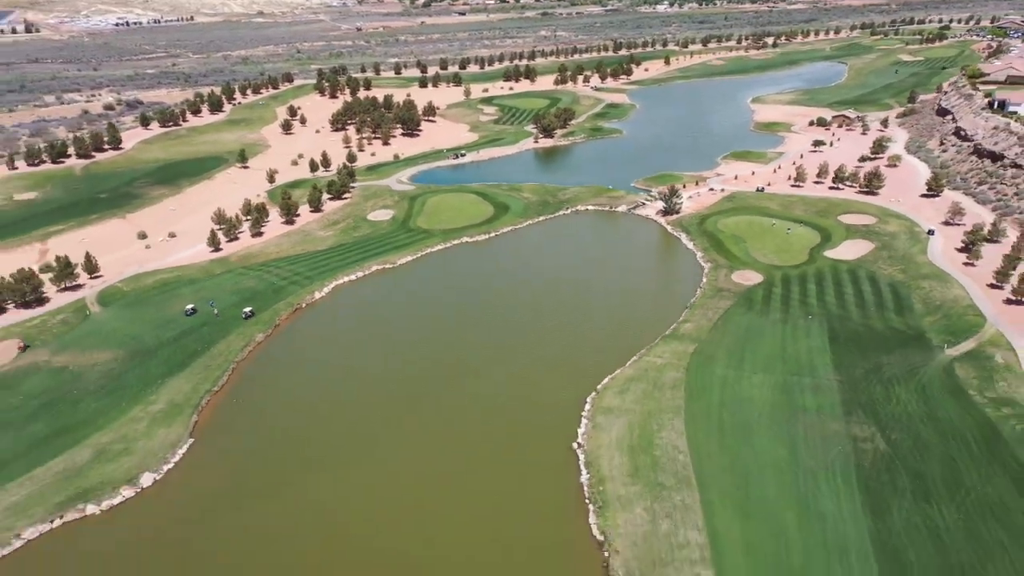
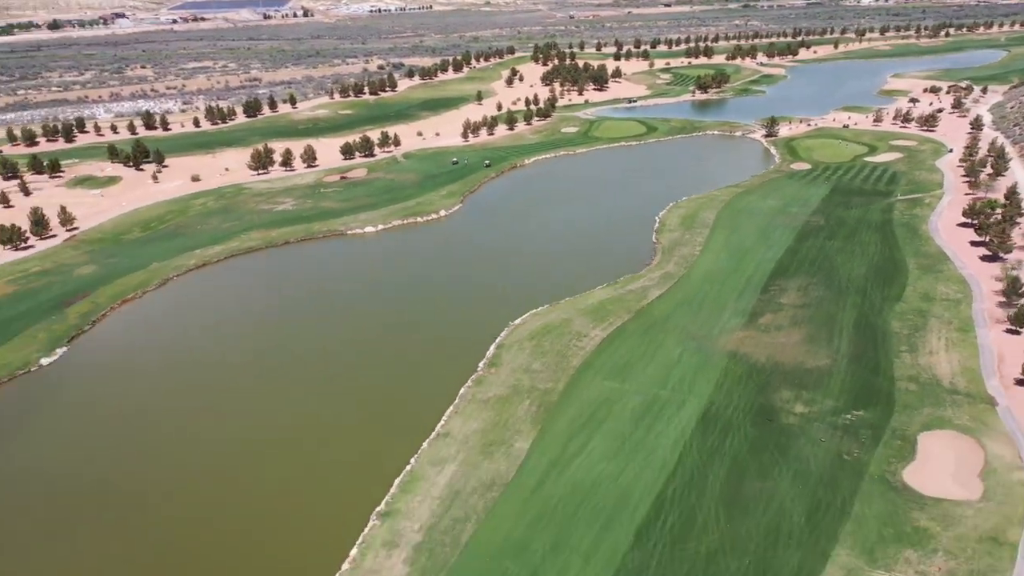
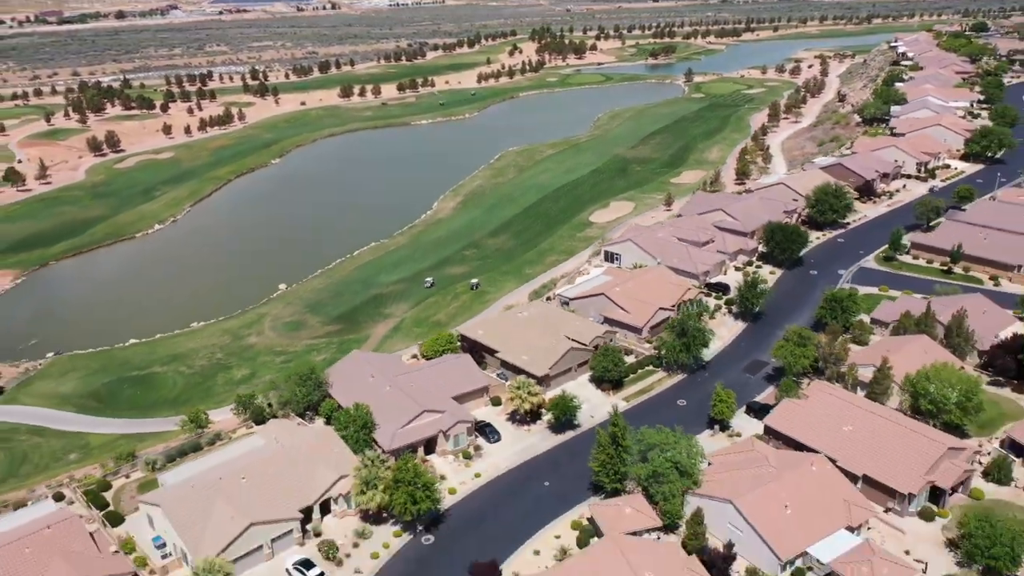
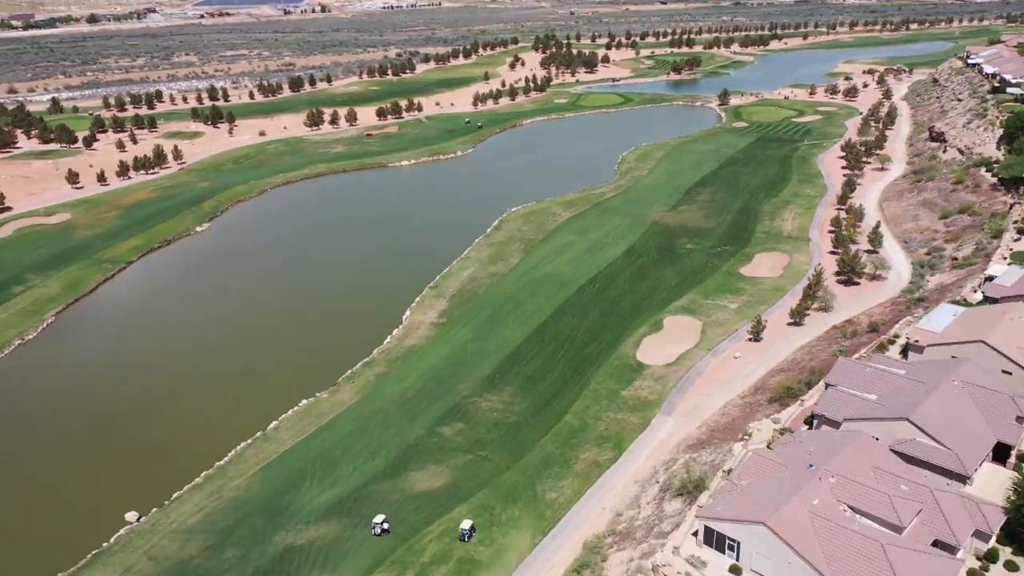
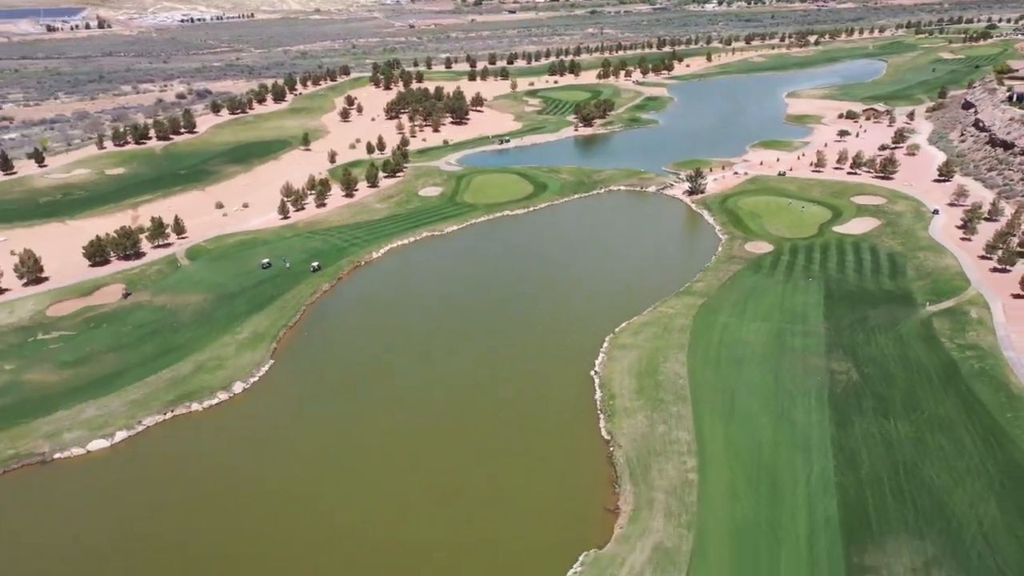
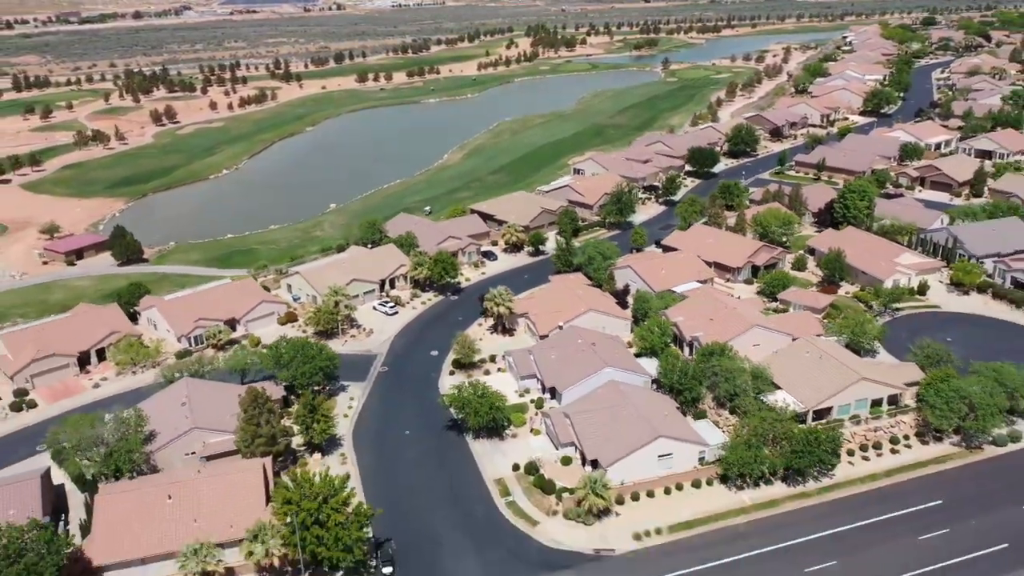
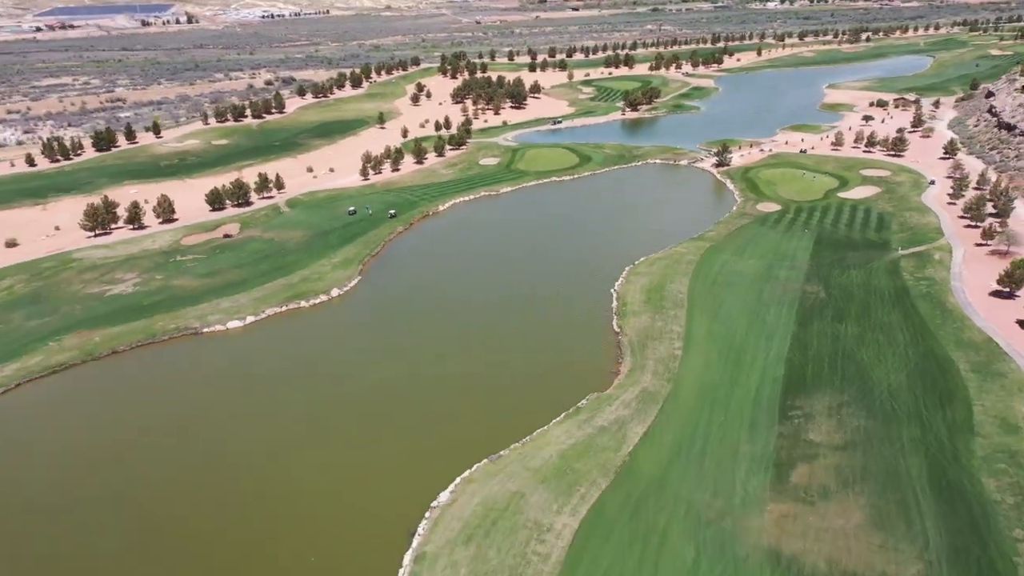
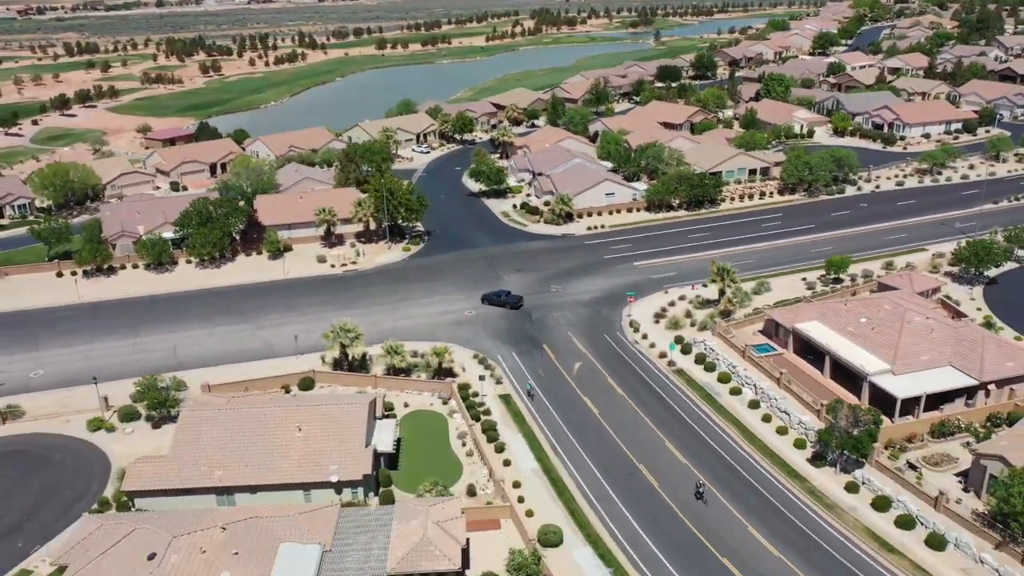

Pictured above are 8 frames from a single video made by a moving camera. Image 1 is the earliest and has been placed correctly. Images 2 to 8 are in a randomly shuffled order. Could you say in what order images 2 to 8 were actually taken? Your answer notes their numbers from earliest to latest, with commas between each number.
5, 7, 2, 4, 3, 6, 8
